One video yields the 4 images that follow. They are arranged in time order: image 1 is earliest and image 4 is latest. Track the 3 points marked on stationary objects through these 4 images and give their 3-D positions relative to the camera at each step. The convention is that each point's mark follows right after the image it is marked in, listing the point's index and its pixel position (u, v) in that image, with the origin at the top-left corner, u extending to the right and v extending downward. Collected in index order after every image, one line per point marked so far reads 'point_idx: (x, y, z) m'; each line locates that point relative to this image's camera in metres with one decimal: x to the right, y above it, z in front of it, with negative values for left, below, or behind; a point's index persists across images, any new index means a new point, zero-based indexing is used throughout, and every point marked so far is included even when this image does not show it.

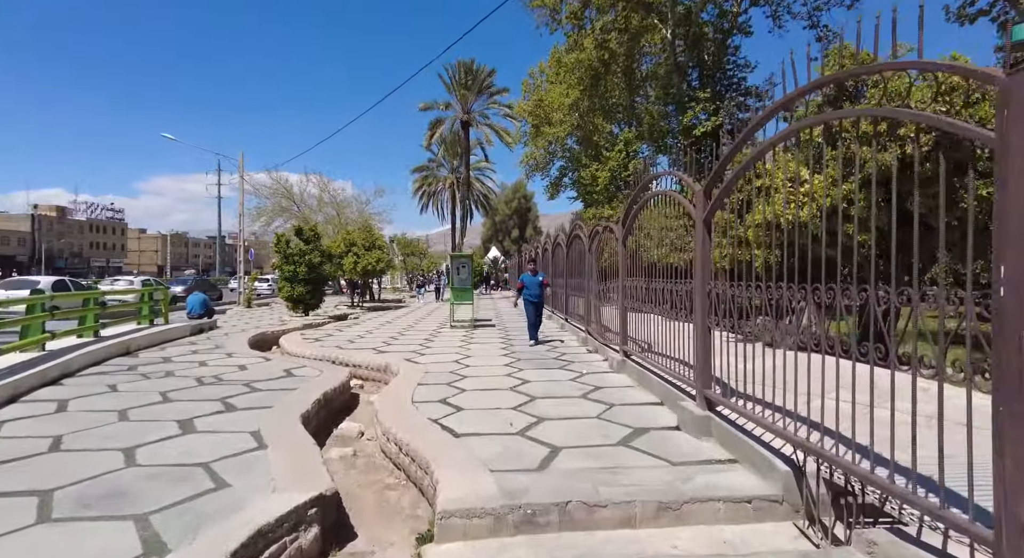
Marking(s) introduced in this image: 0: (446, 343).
0: (-1.2, -1.2, +9.6) m
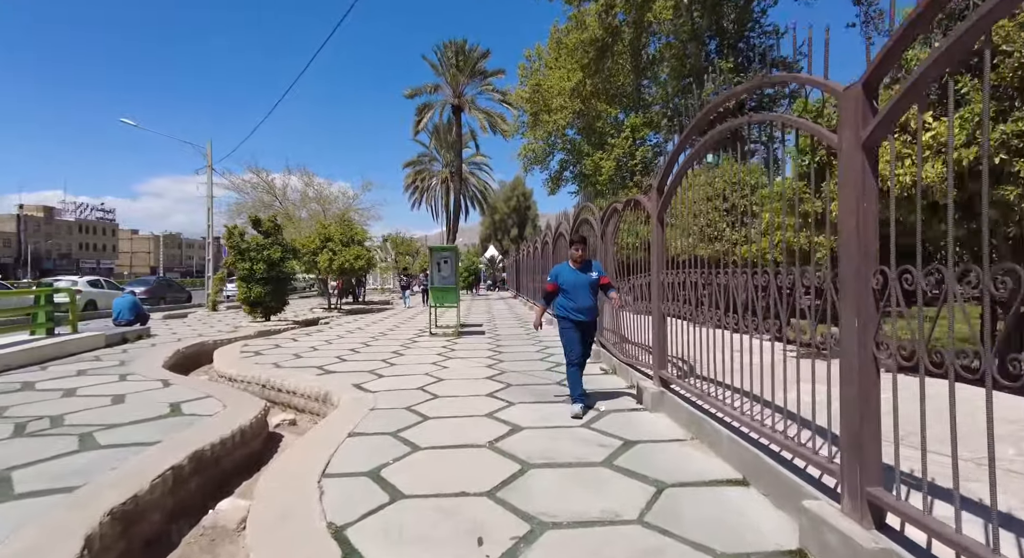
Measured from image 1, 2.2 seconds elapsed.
0: (-1.3, -1.1, +7.7) m
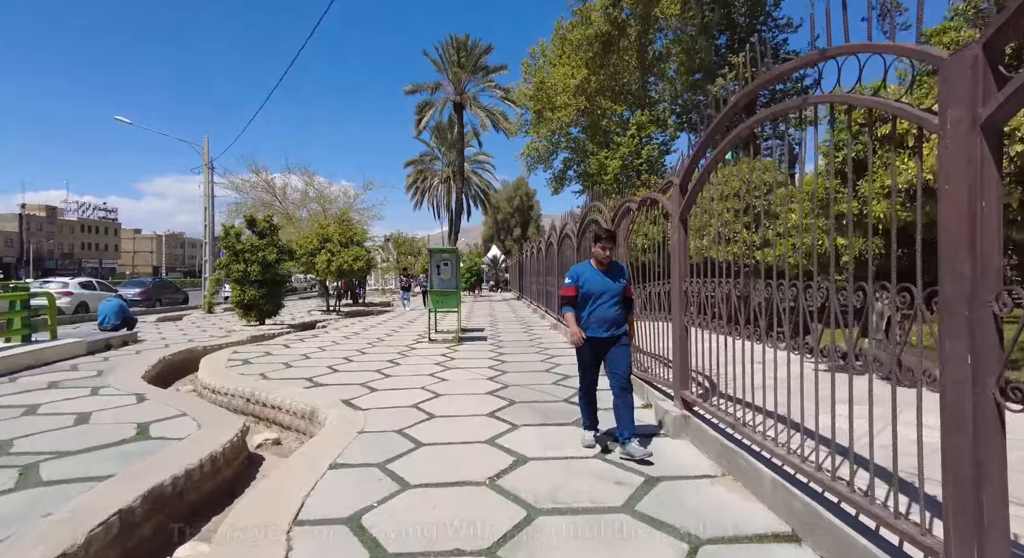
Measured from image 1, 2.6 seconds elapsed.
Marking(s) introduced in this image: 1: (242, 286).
0: (-1.3, -1.2, +7.2) m
1: (-6.2, -0.2, +11.9) m
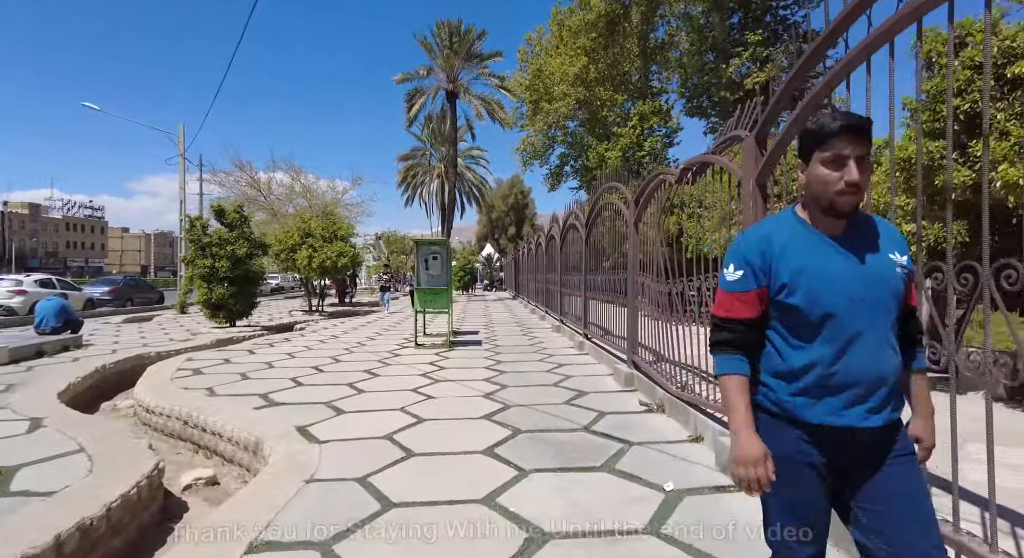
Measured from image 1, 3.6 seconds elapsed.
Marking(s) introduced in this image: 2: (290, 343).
0: (-1.3, -1.1, +6.1) m
1: (-6.2, -0.1, +10.8) m
2: (-3.8, -1.1, +9.0) m
